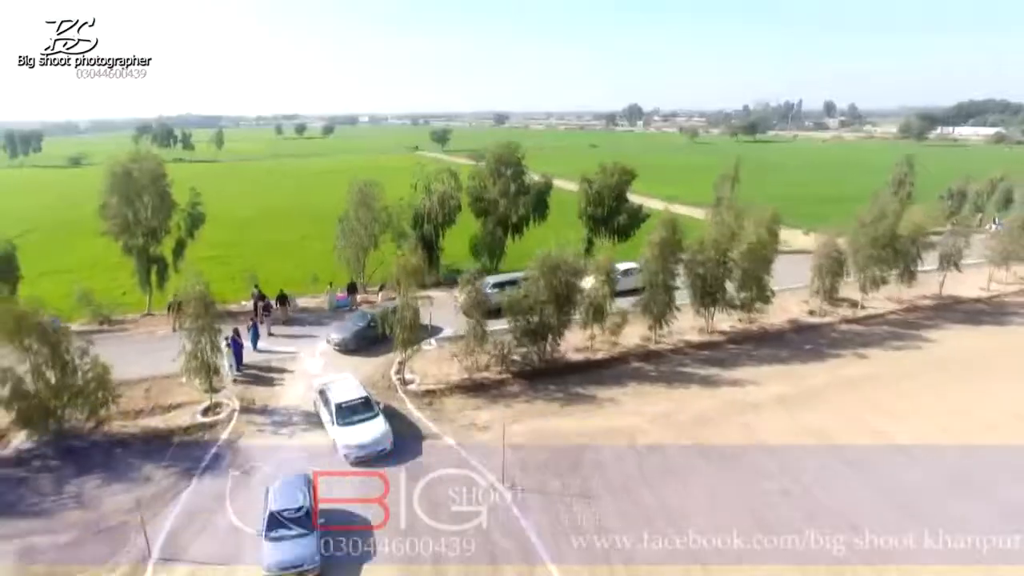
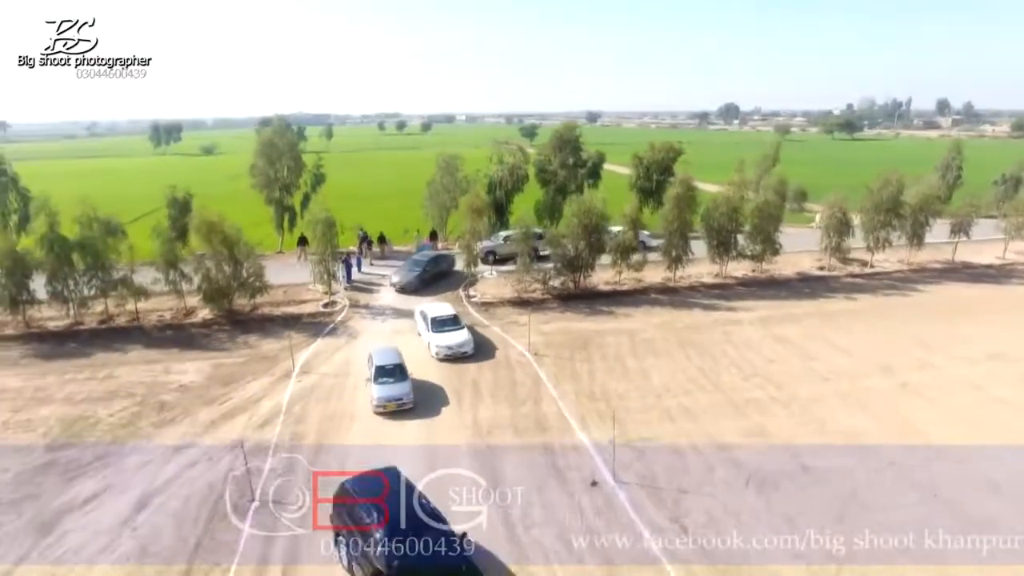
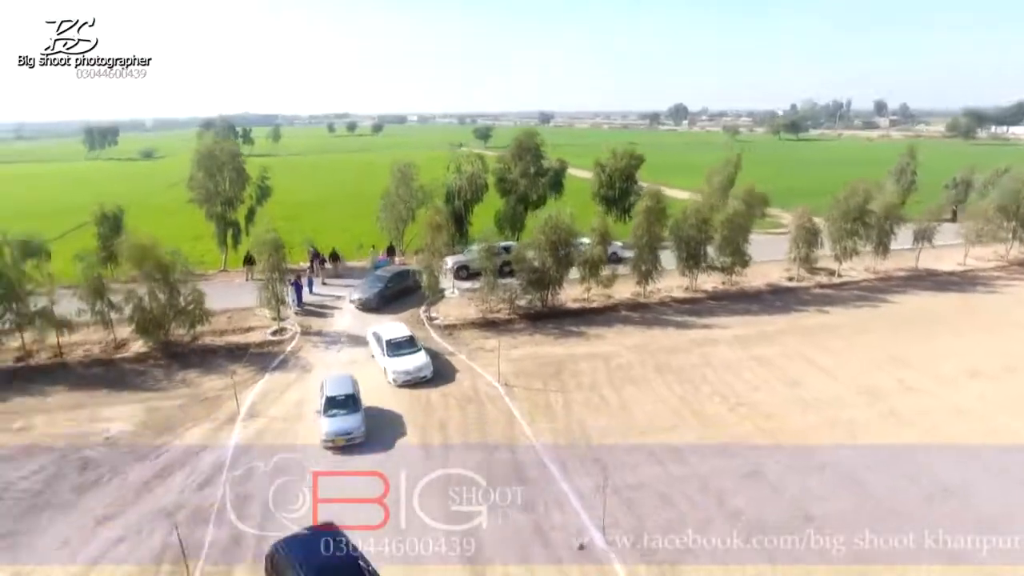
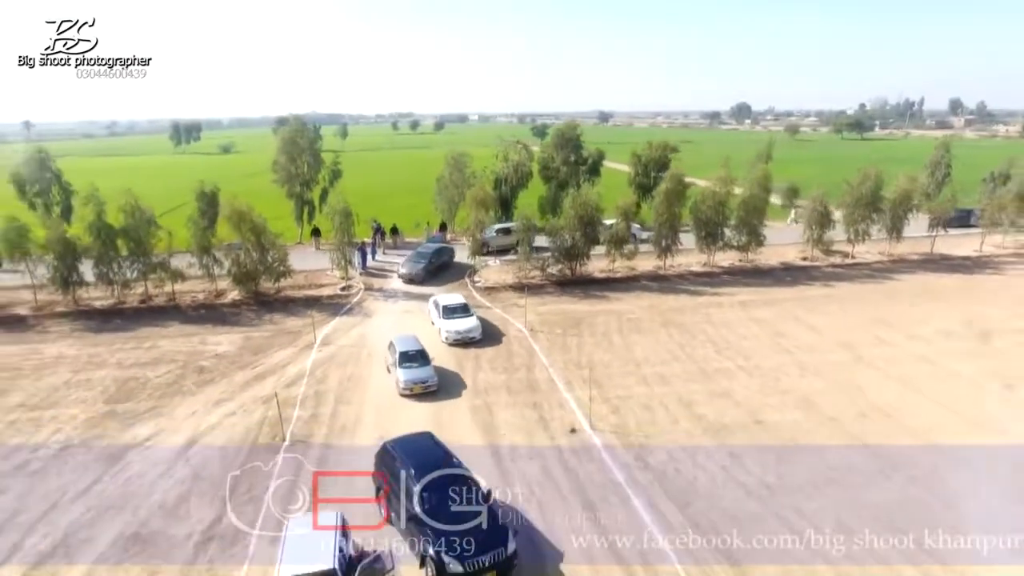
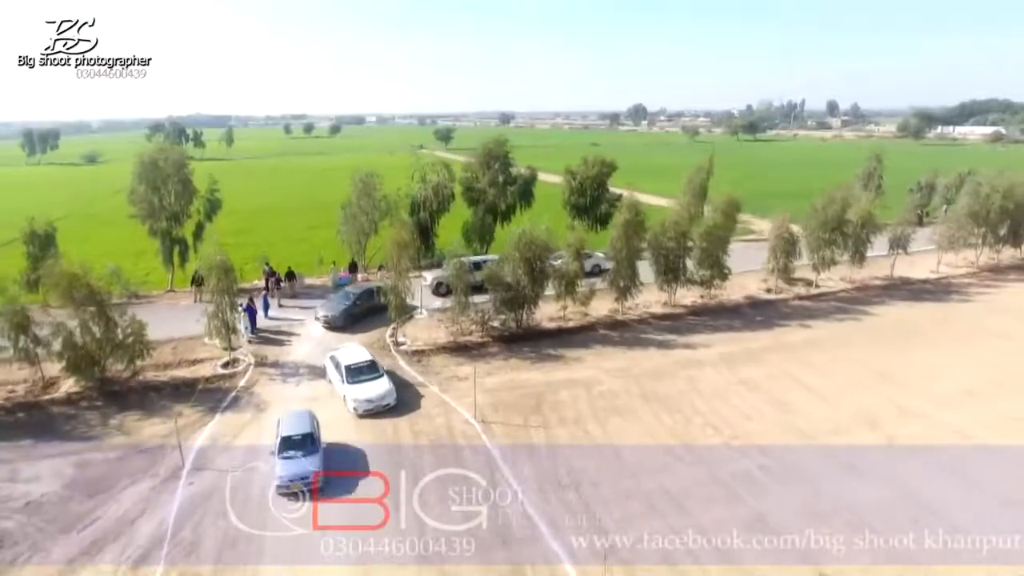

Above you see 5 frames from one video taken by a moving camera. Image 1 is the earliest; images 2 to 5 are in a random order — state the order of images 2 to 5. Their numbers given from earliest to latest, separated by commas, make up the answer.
5, 3, 2, 4
